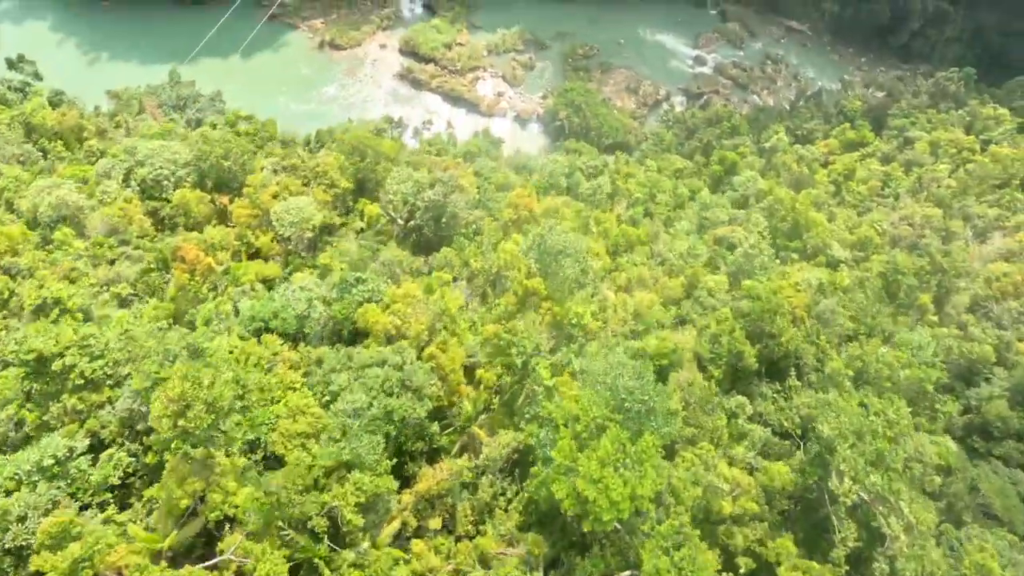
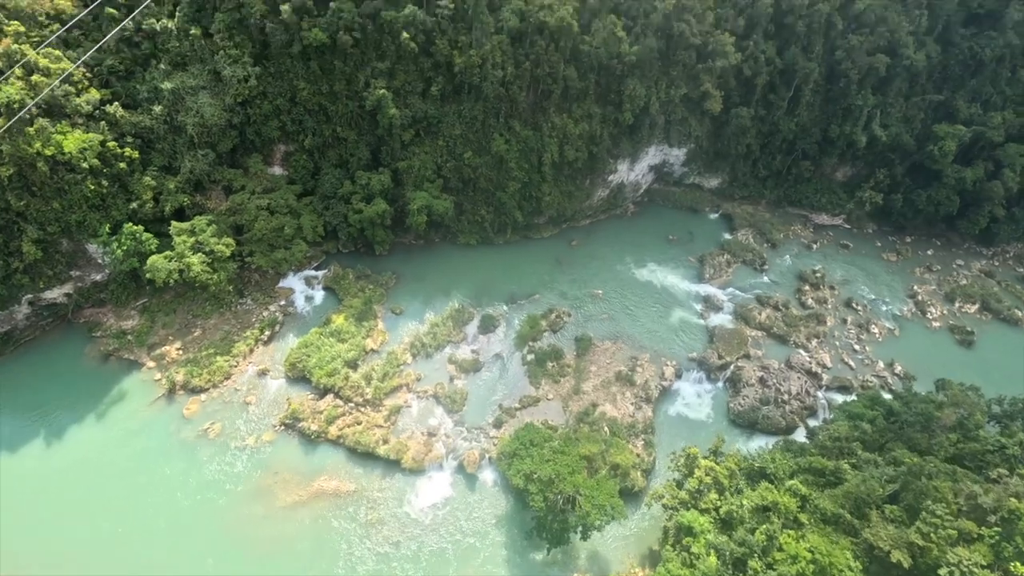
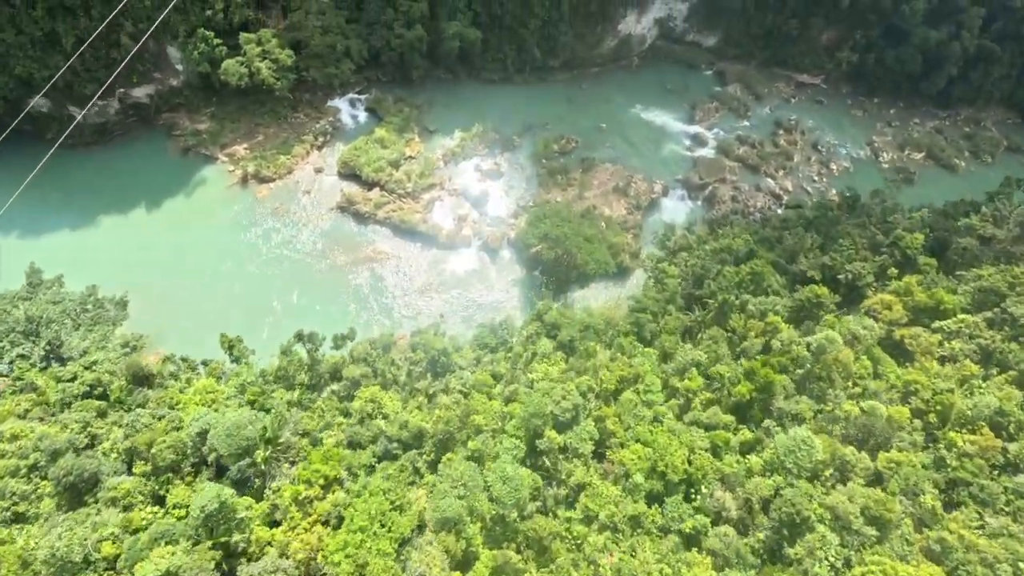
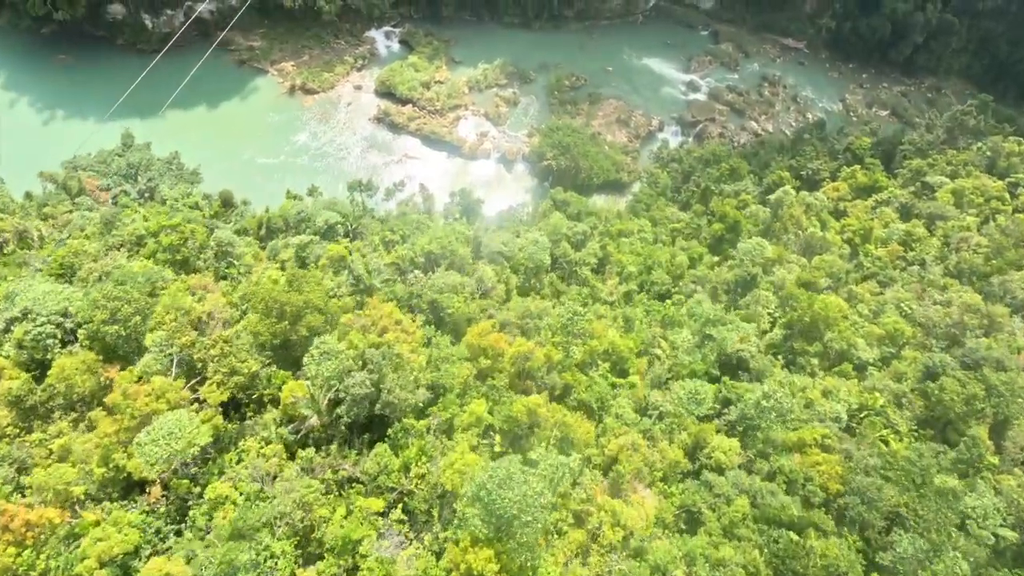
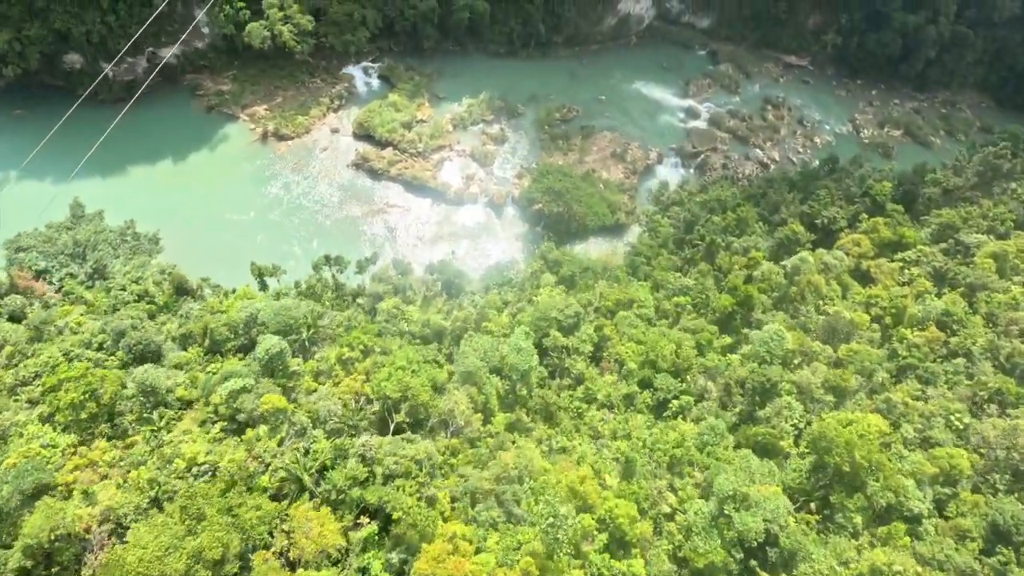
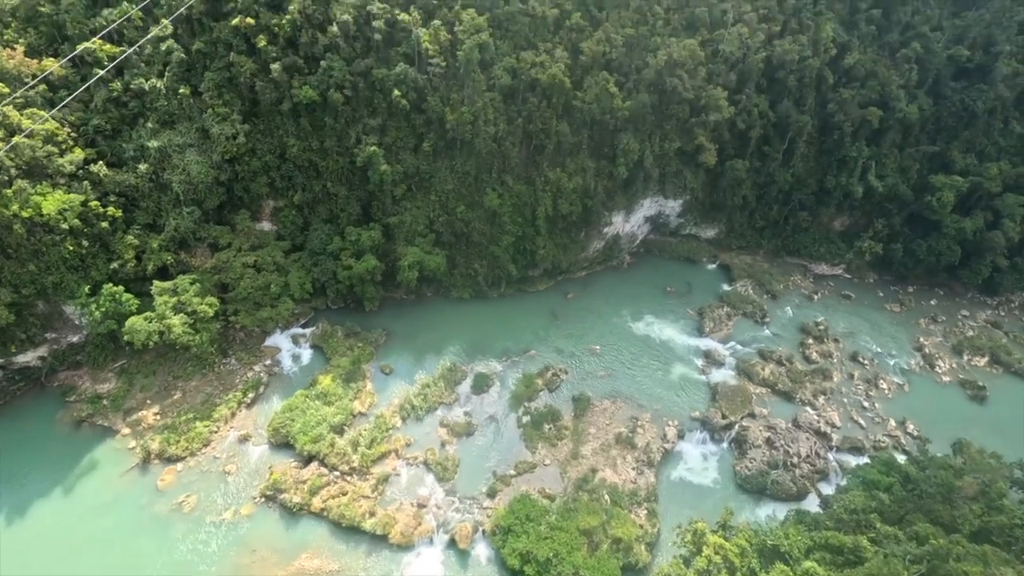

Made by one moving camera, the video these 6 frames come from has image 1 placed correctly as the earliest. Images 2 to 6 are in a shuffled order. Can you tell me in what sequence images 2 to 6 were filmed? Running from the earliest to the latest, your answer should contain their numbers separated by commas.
4, 5, 3, 2, 6
